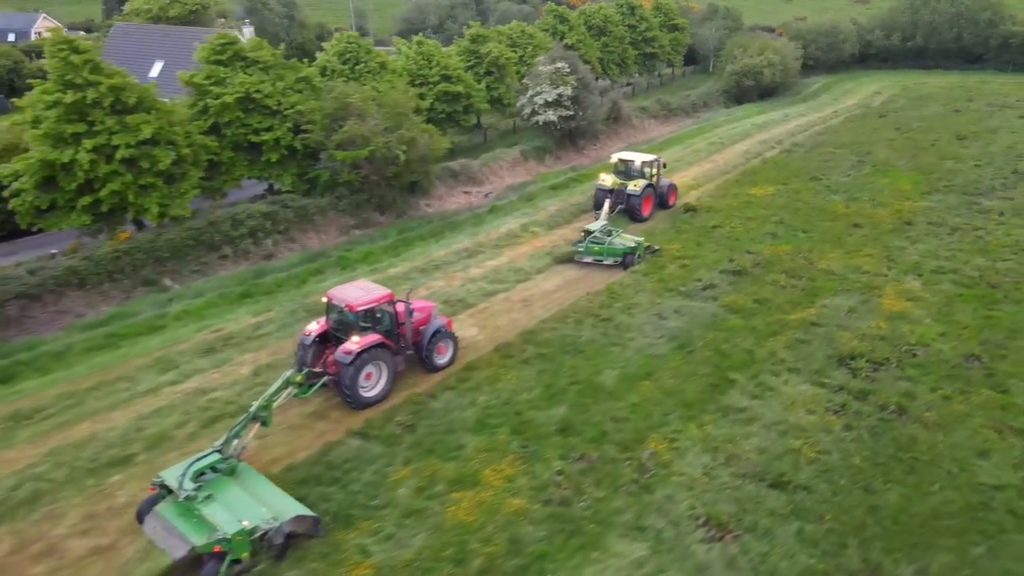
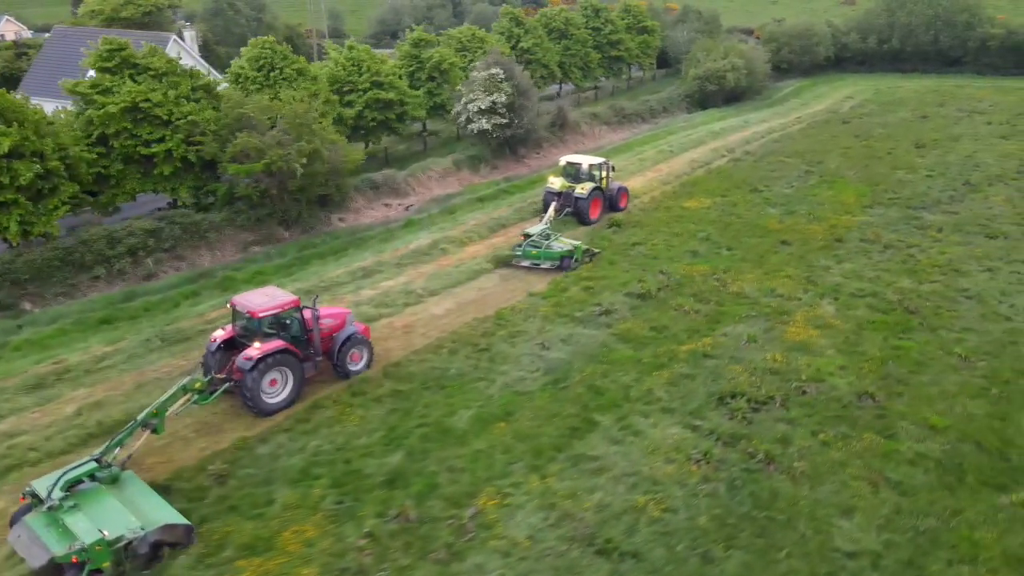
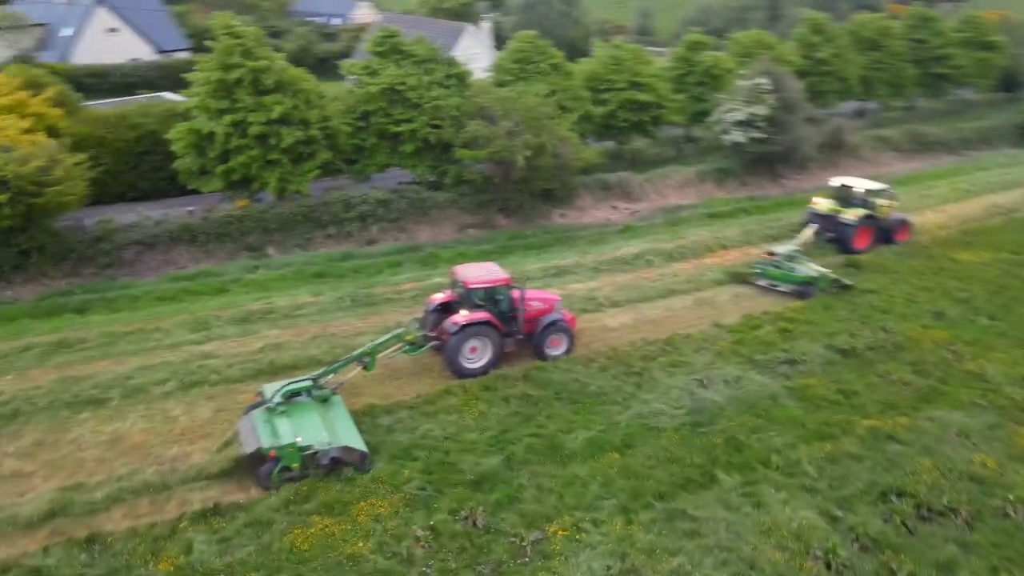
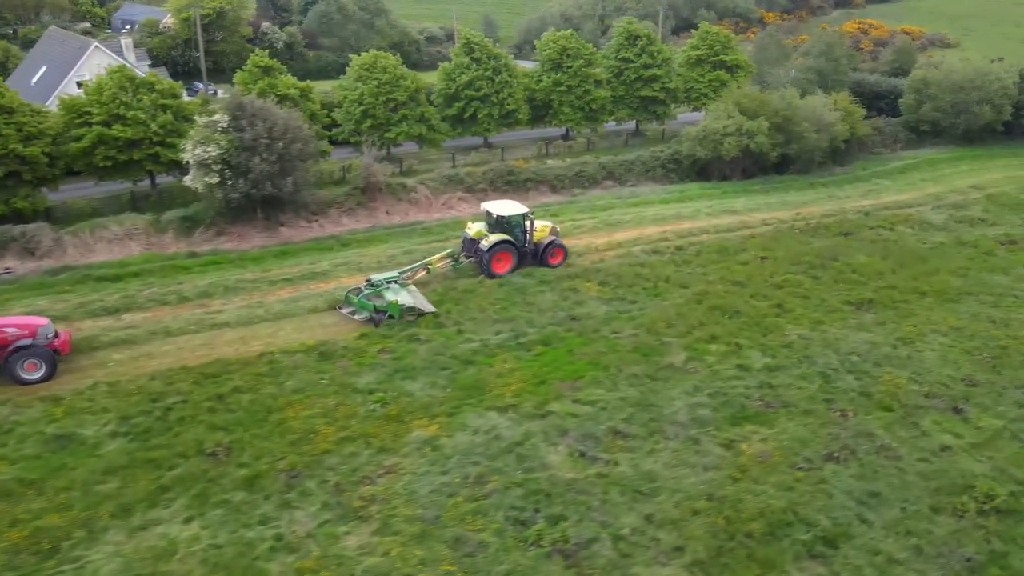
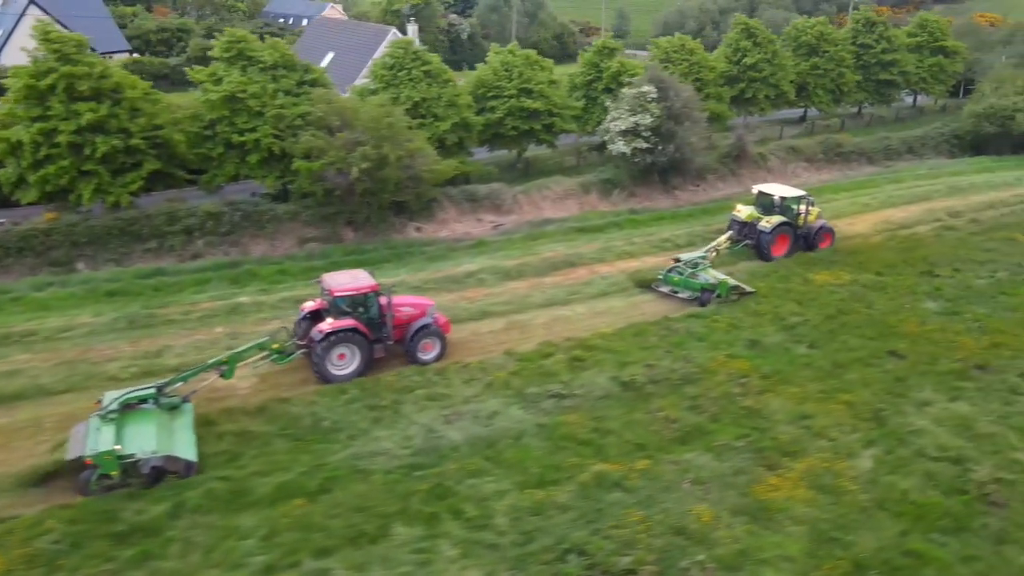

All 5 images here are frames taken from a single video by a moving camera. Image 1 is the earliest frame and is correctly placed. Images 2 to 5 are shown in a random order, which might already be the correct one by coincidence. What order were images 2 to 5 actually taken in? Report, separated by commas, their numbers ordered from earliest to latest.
2, 3, 5, 4
